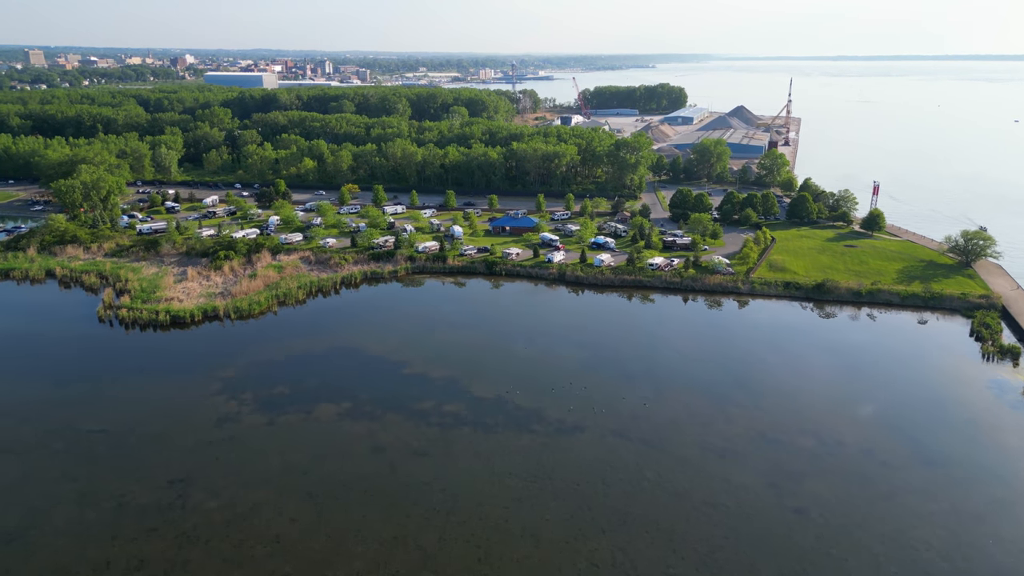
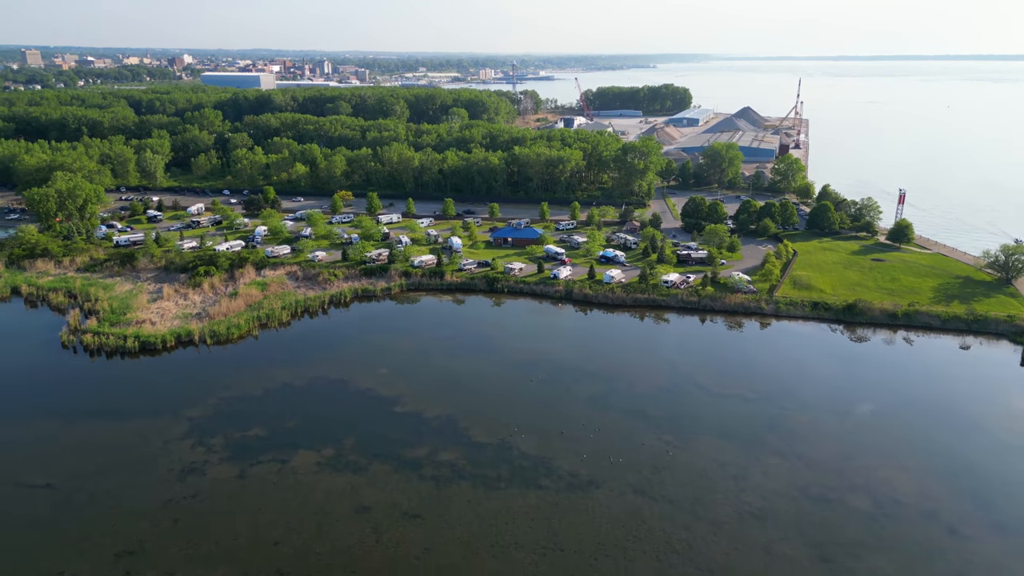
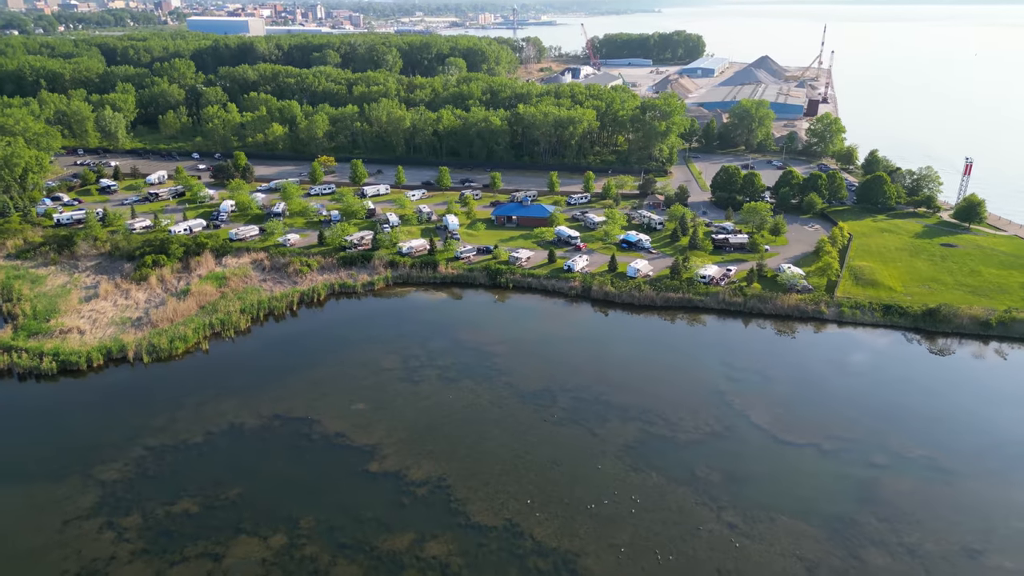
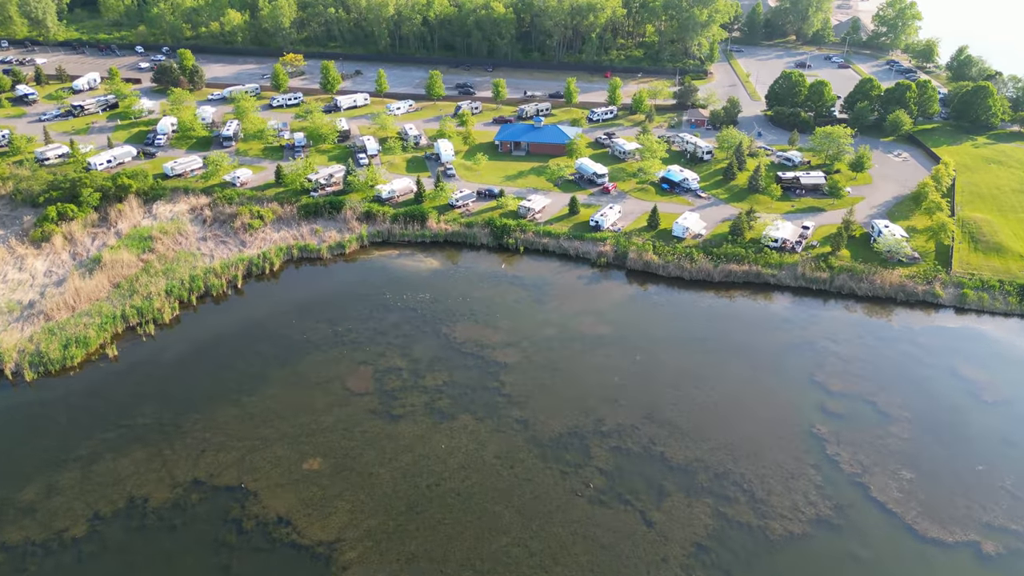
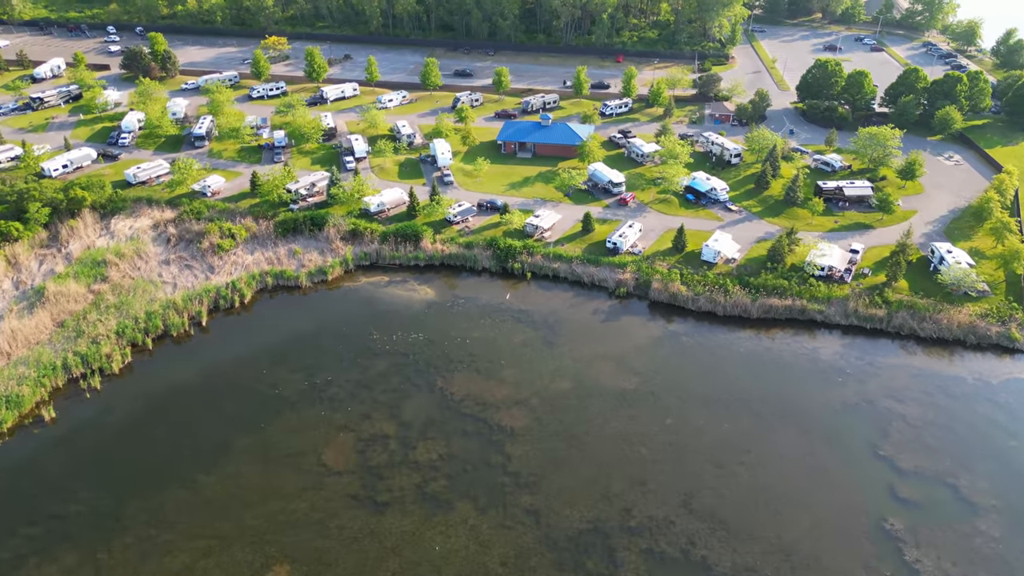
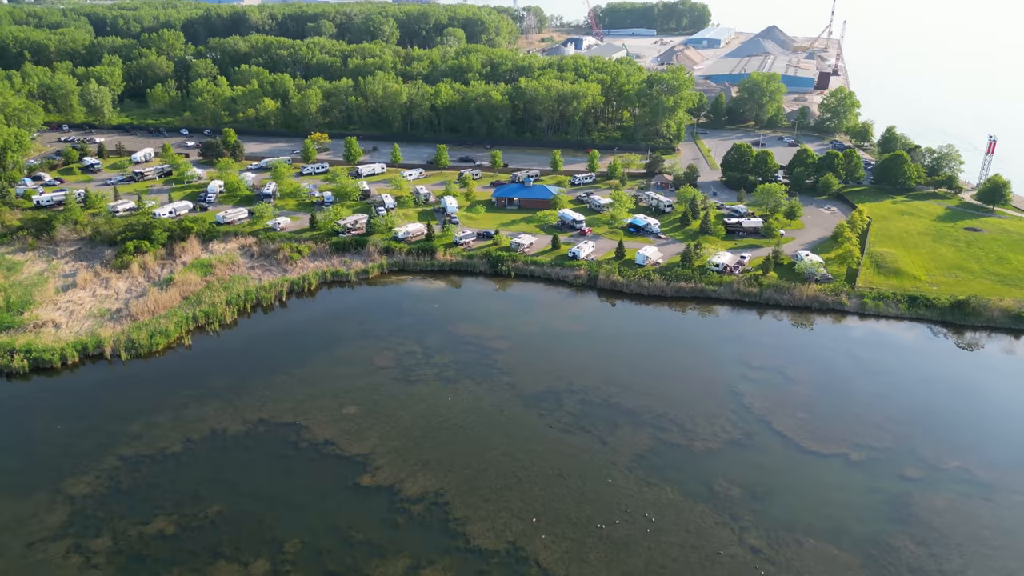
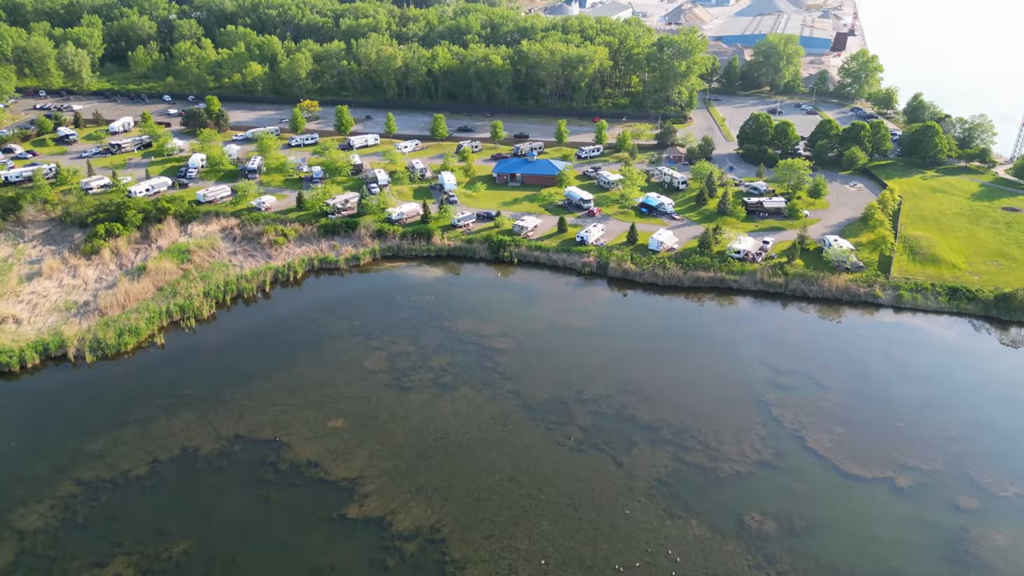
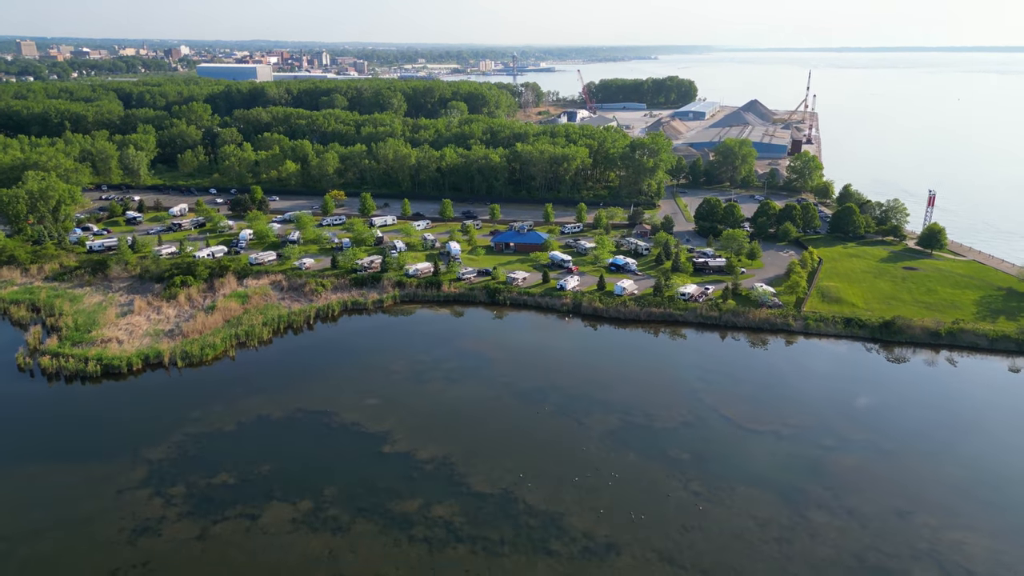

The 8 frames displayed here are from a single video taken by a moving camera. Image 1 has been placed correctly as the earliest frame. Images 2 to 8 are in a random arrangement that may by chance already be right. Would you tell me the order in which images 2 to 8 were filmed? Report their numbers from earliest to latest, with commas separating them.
2, 8, 3, 6, 7, 4, 5
